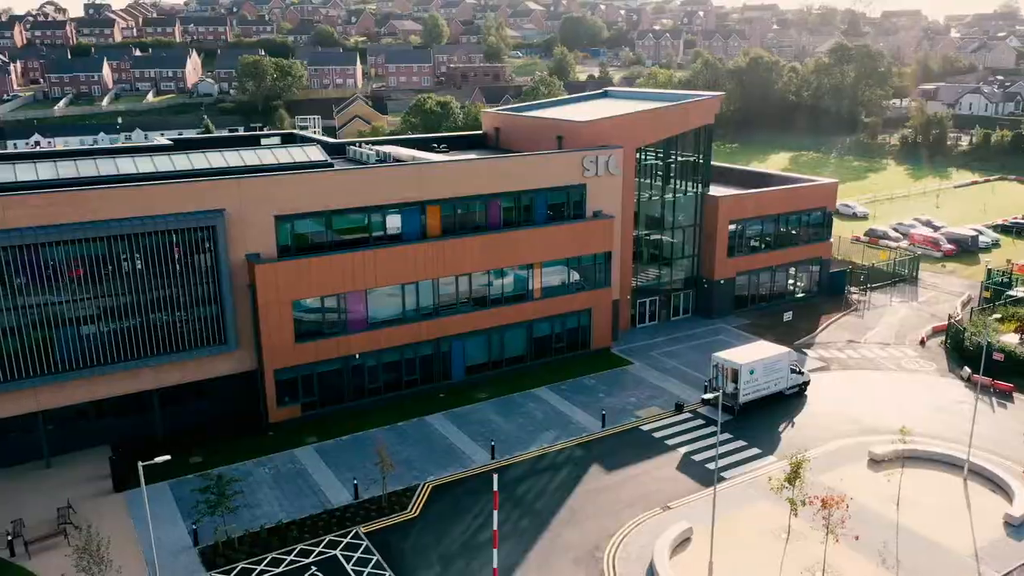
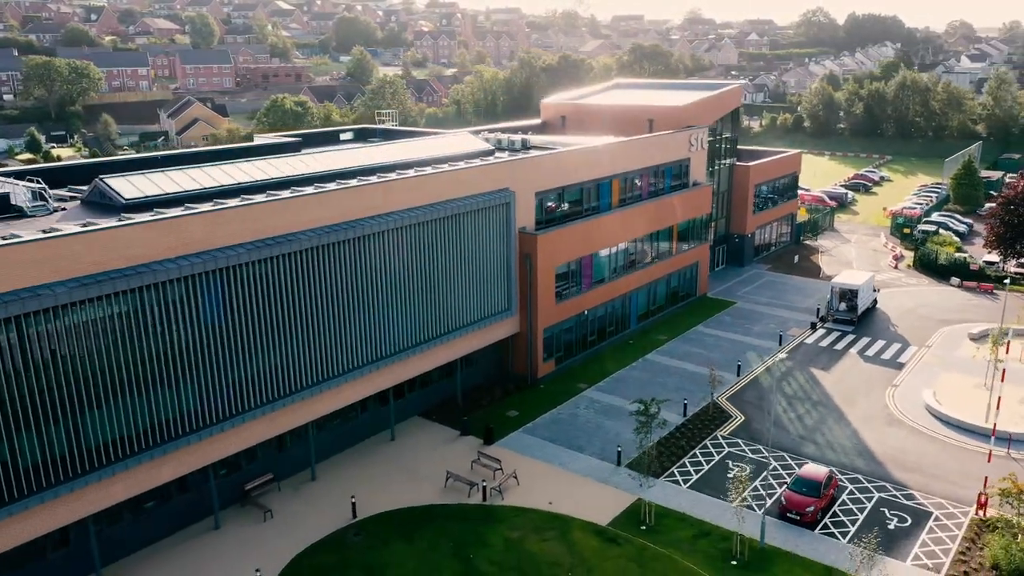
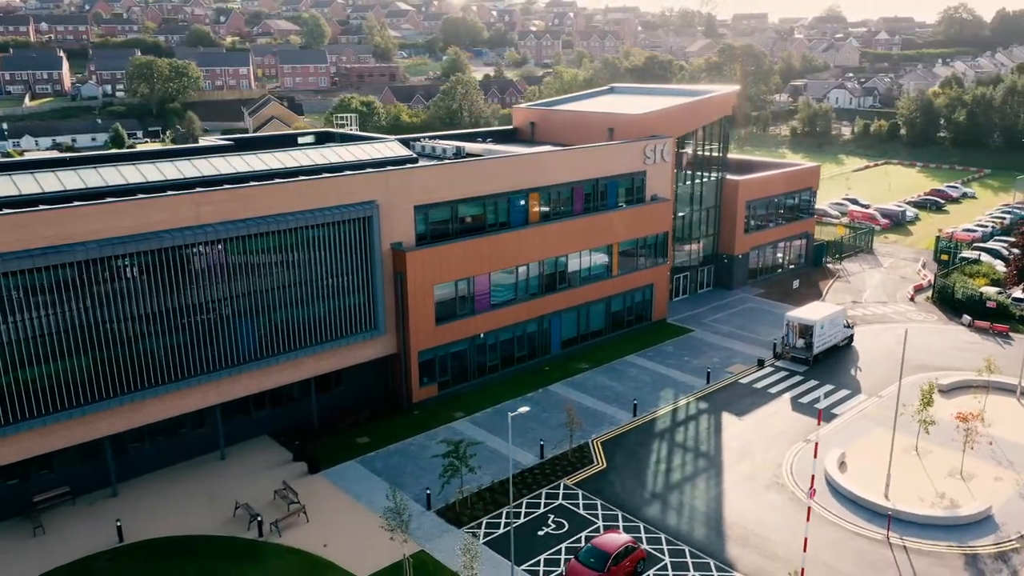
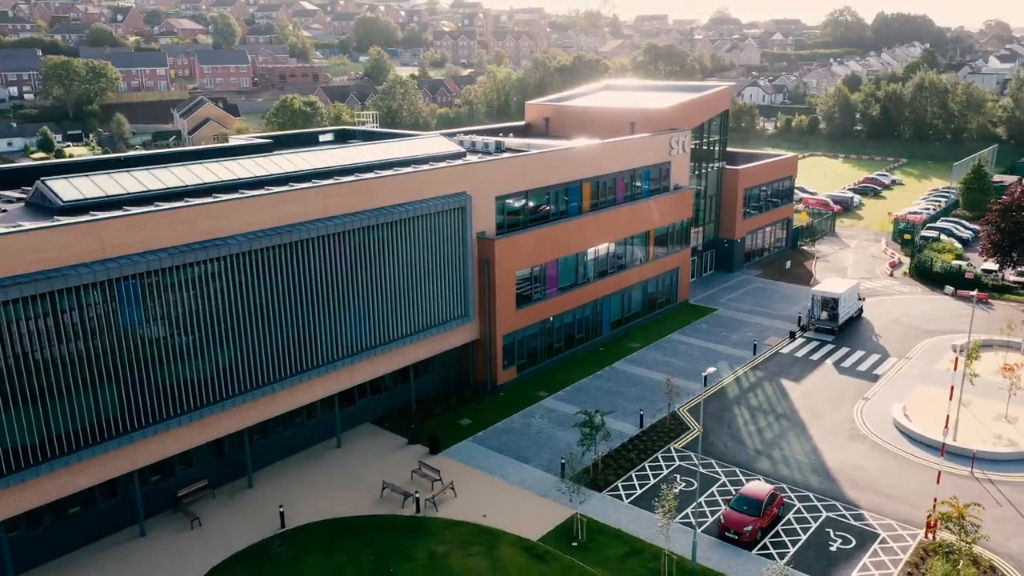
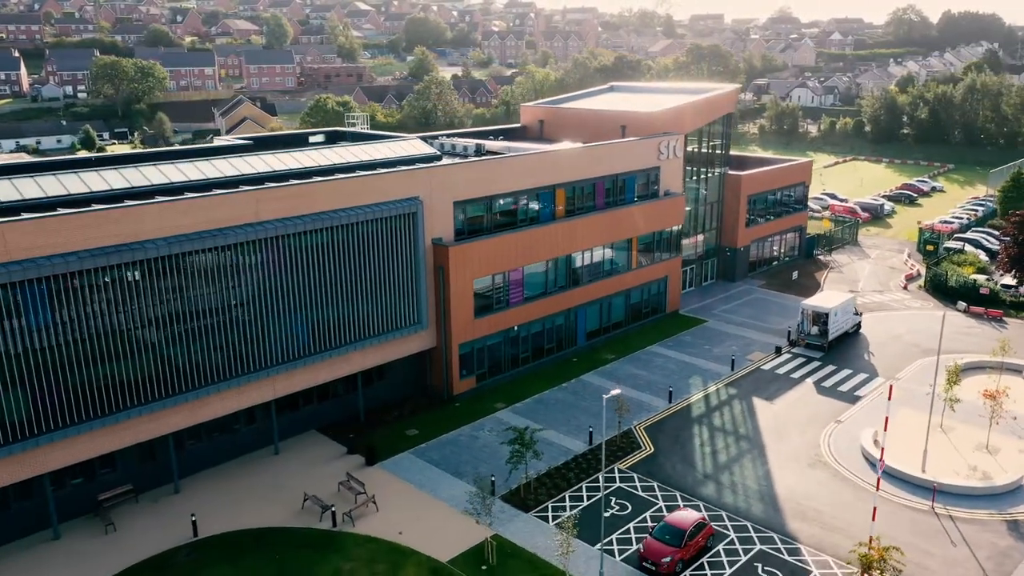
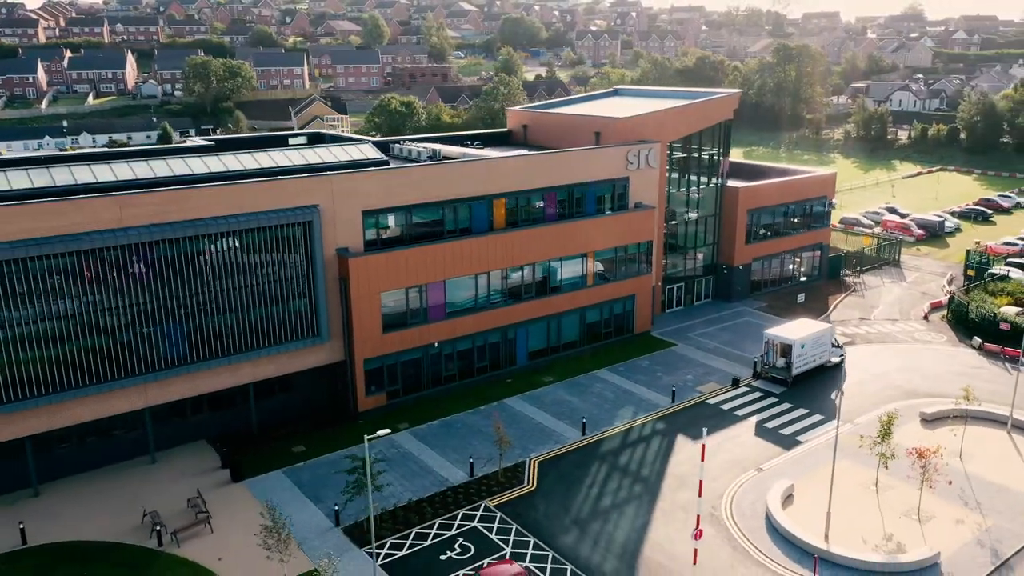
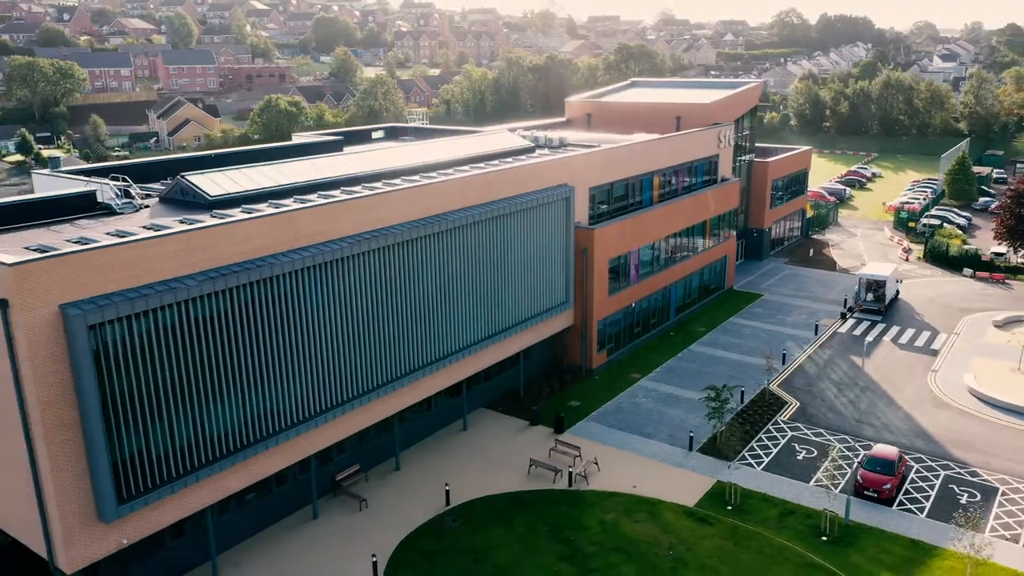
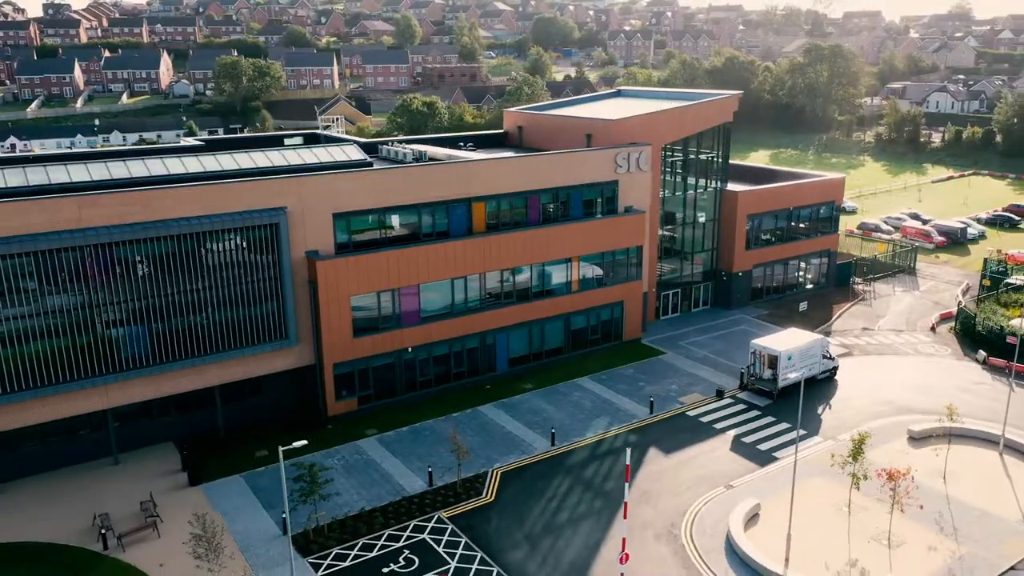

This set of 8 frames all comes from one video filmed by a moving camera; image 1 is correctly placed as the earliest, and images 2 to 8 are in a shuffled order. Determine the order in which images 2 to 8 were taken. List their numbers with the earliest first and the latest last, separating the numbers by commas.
8, 6, 3, 5, 4, 2, 7
